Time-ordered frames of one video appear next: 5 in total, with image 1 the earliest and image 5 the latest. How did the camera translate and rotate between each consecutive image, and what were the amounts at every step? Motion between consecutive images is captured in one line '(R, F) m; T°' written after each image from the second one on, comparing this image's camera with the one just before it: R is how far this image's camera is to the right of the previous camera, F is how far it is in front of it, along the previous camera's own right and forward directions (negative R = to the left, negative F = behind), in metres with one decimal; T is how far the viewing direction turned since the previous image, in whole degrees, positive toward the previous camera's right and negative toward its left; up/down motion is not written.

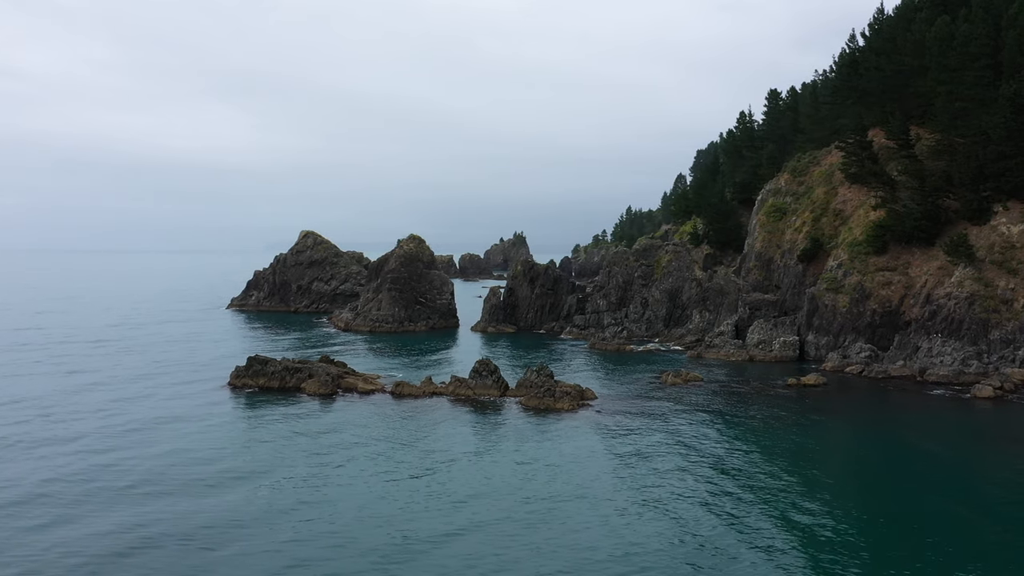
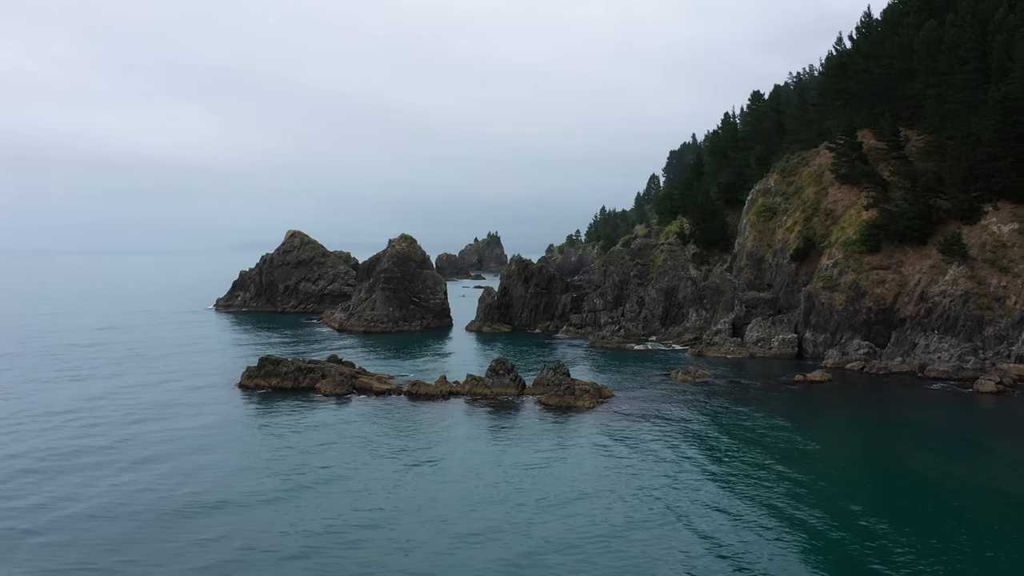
(-2.9, -0.1) m; +2°
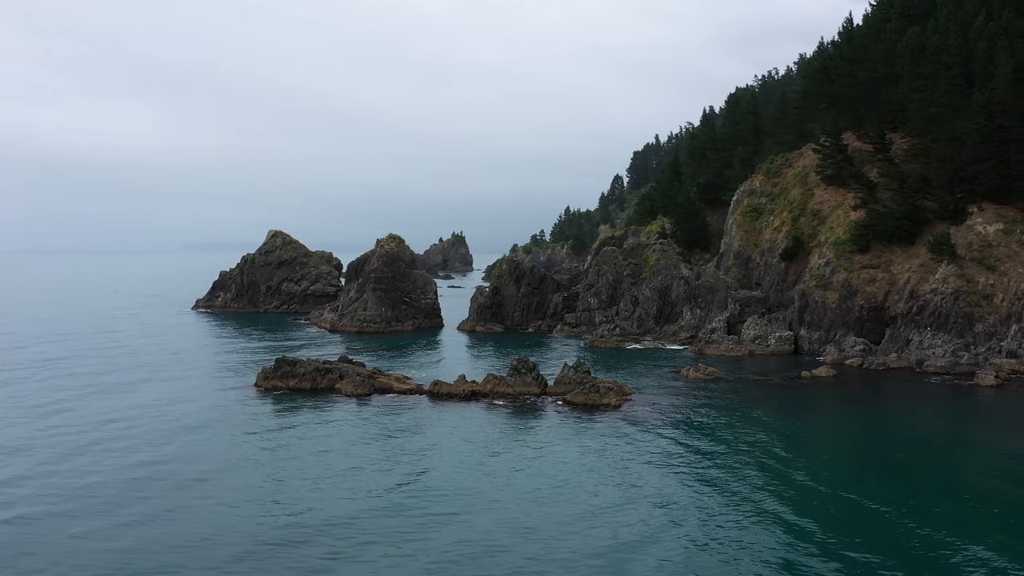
(-3.9, -0.3) m; +3°
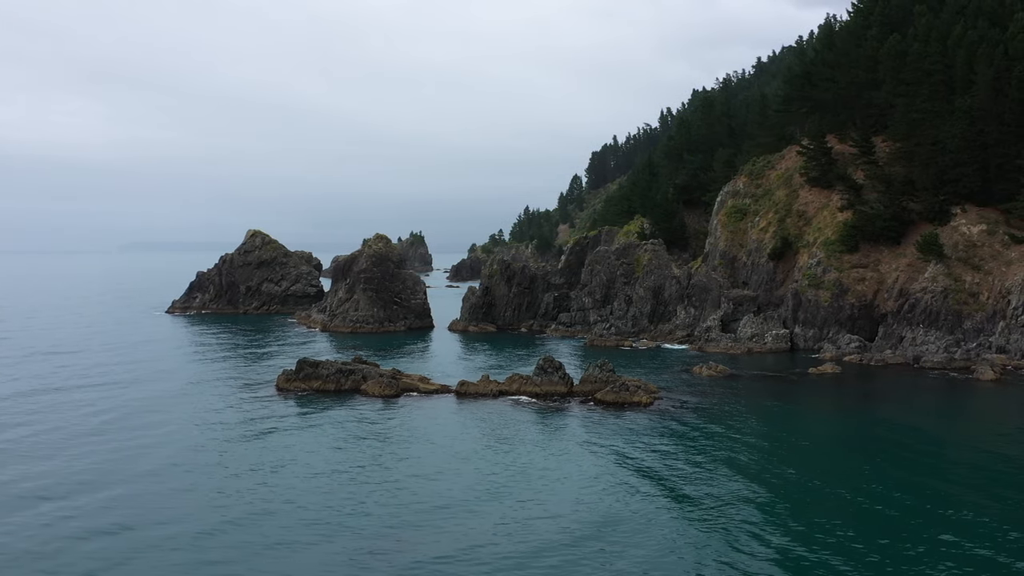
(-4.7, -0.3) m; +3°
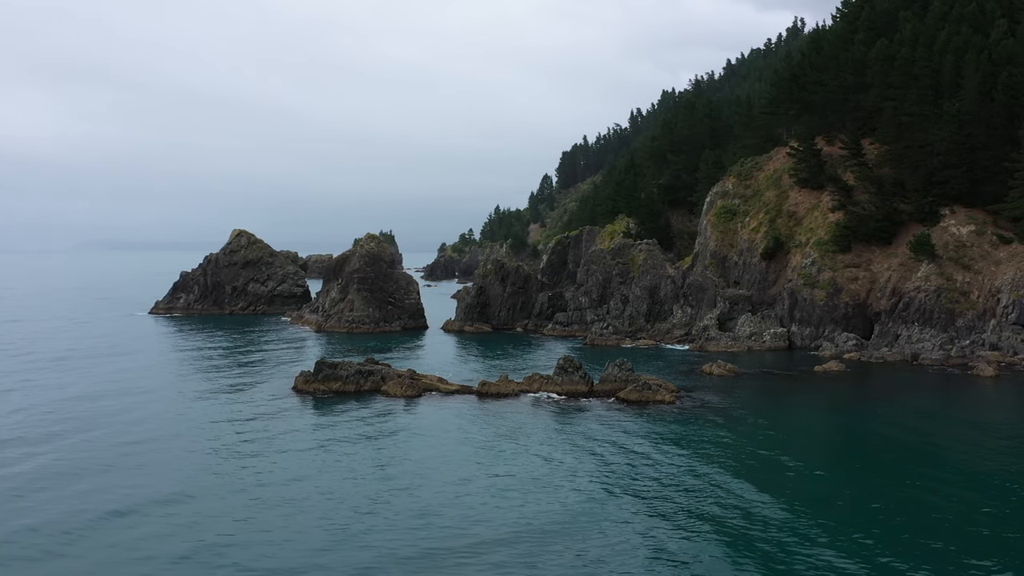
(-3.5, -0.3) m; +2°
